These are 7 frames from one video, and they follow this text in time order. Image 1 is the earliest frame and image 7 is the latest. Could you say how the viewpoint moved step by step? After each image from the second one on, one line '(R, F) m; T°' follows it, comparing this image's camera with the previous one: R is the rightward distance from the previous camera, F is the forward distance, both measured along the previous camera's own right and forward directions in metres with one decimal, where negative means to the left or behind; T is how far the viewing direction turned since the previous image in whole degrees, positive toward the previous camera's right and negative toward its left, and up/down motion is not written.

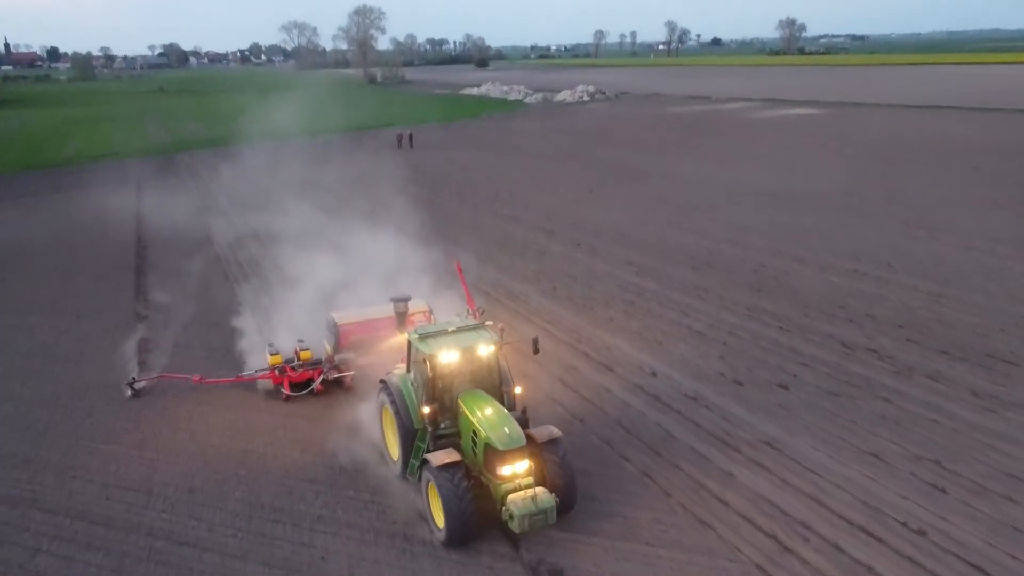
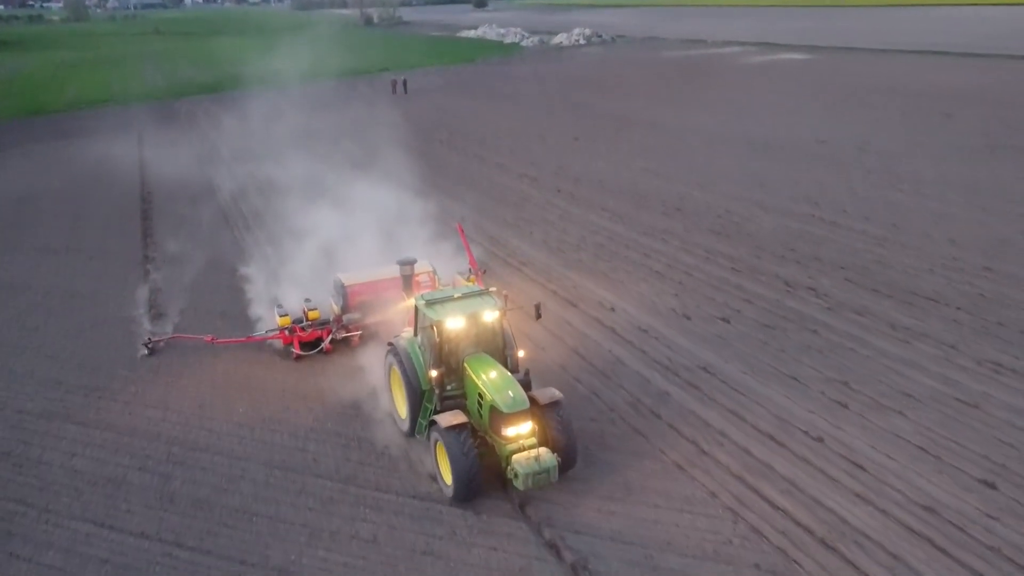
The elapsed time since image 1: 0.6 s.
(+0.3, -1.1) m; 0°
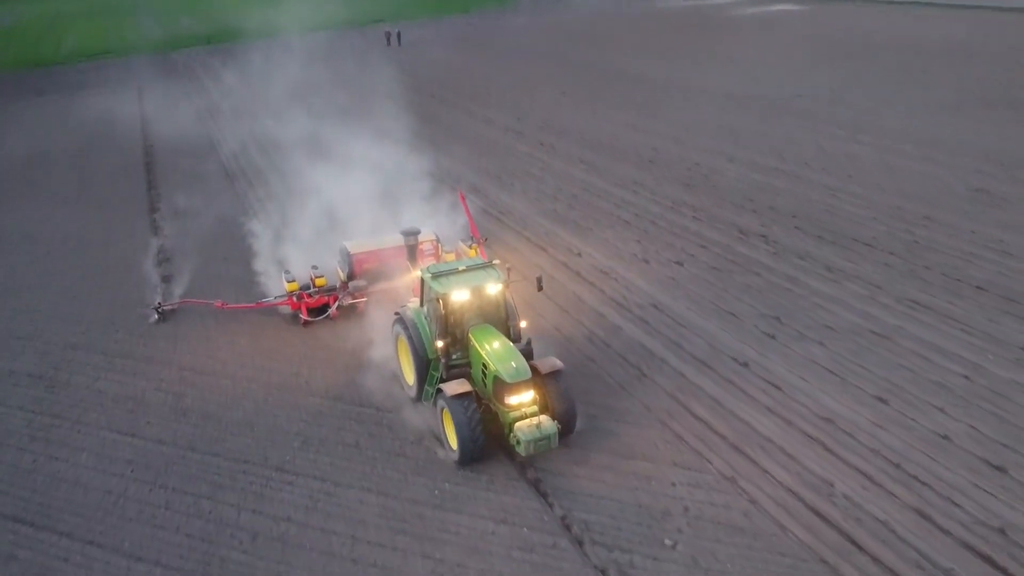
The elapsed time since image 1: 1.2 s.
(+0.3, -1.1) m; 0°
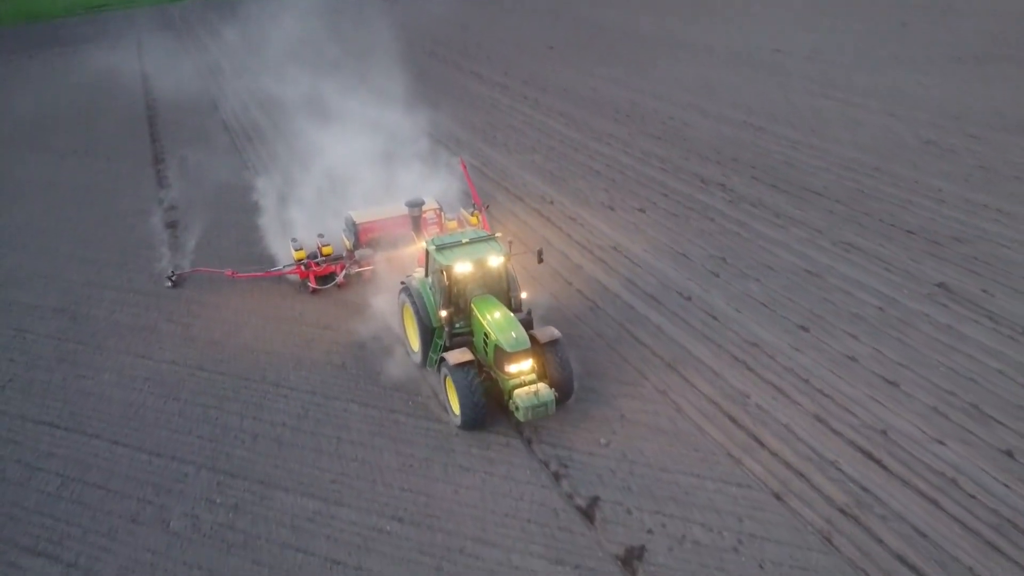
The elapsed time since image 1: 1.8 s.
(+0.3, -1.1) m; 0°
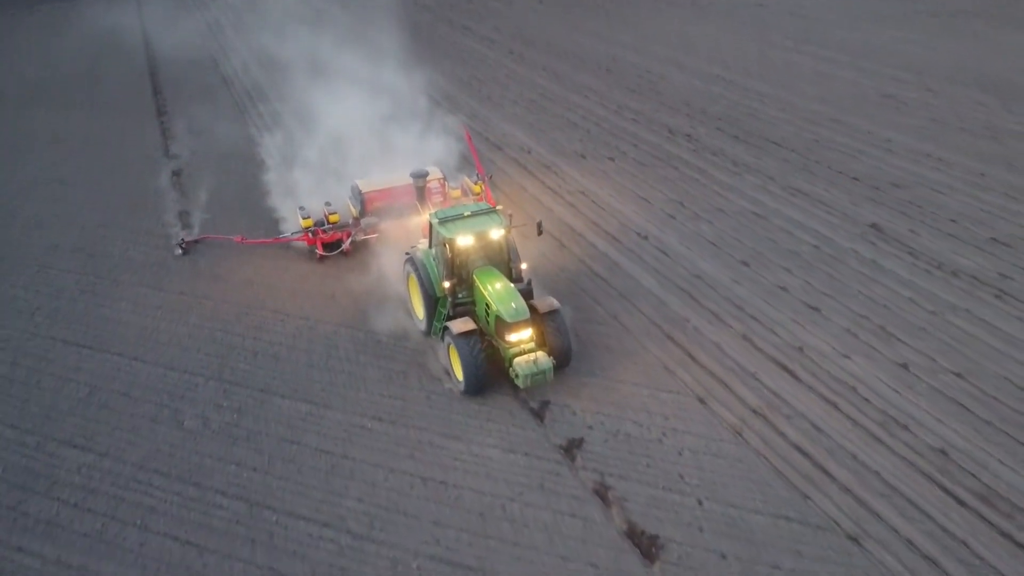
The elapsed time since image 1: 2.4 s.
(+0.3, -1.0) m; 0°
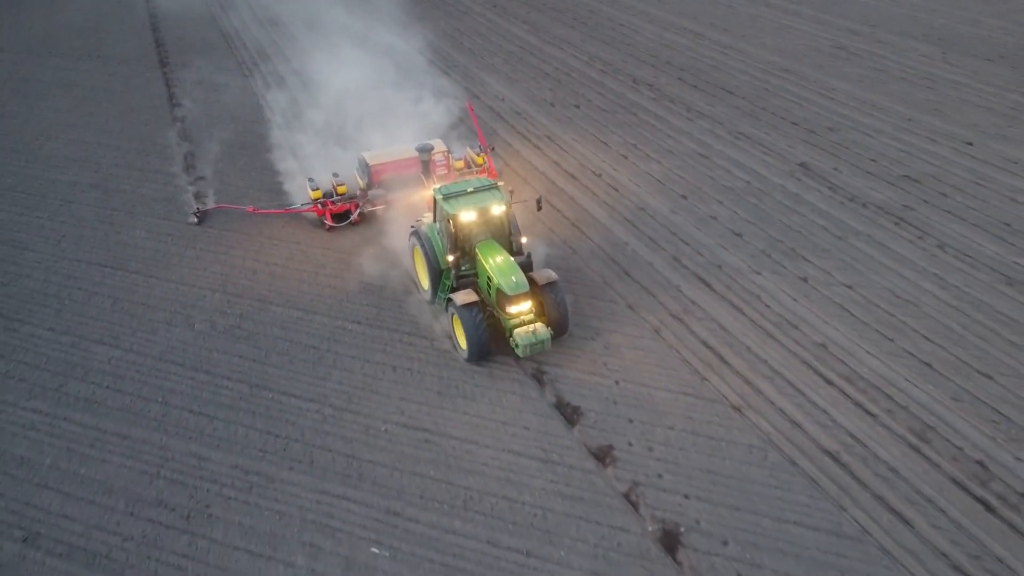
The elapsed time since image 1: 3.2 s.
(+0.4, -1.4) m; 0°
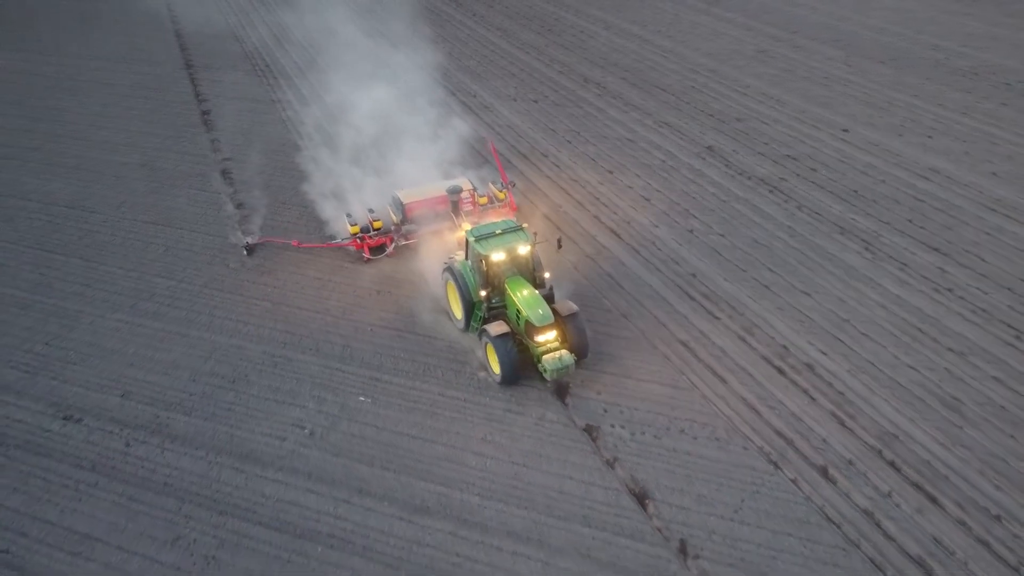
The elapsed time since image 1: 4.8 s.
(+0.6, -2.9) m; 0°
